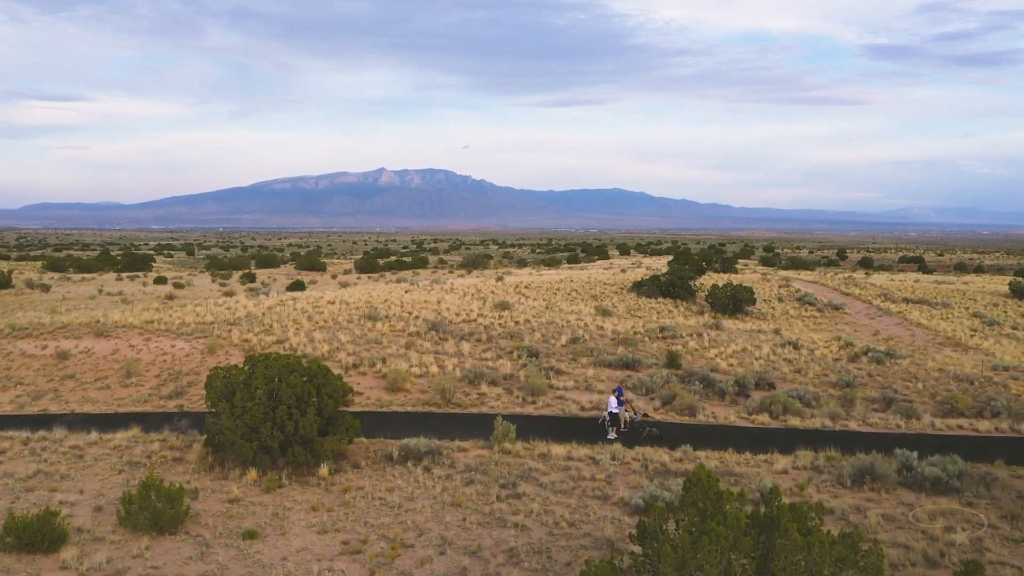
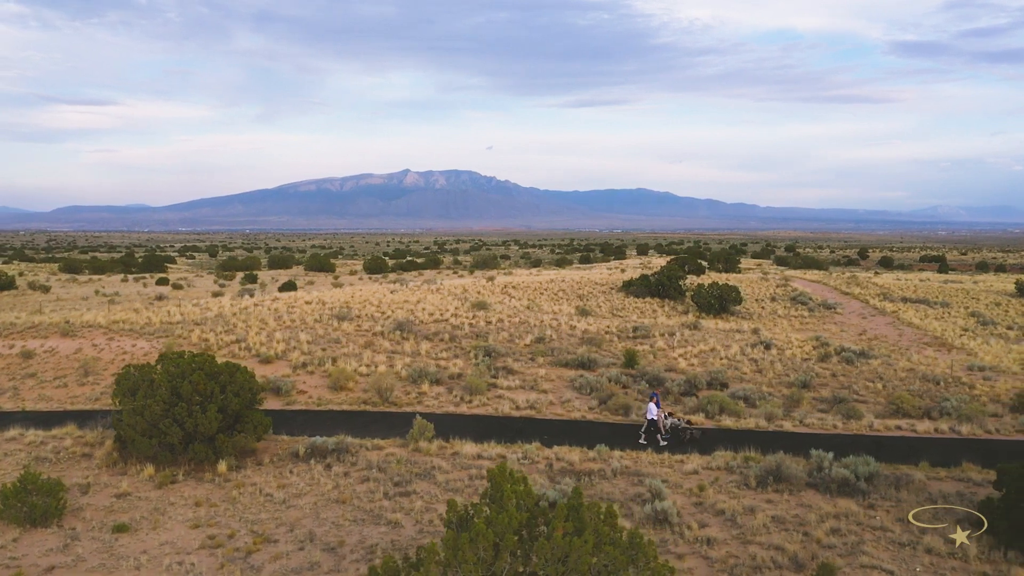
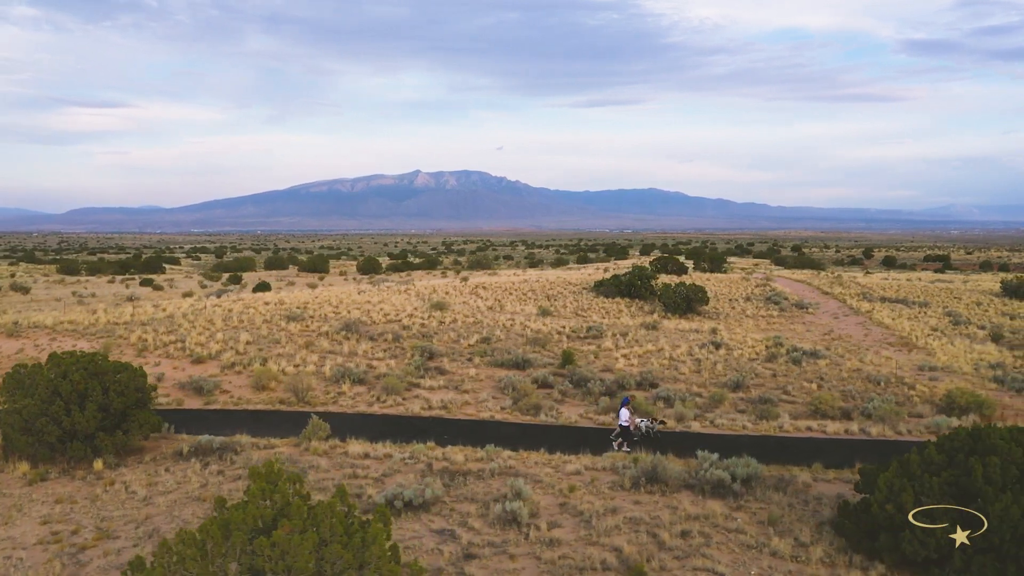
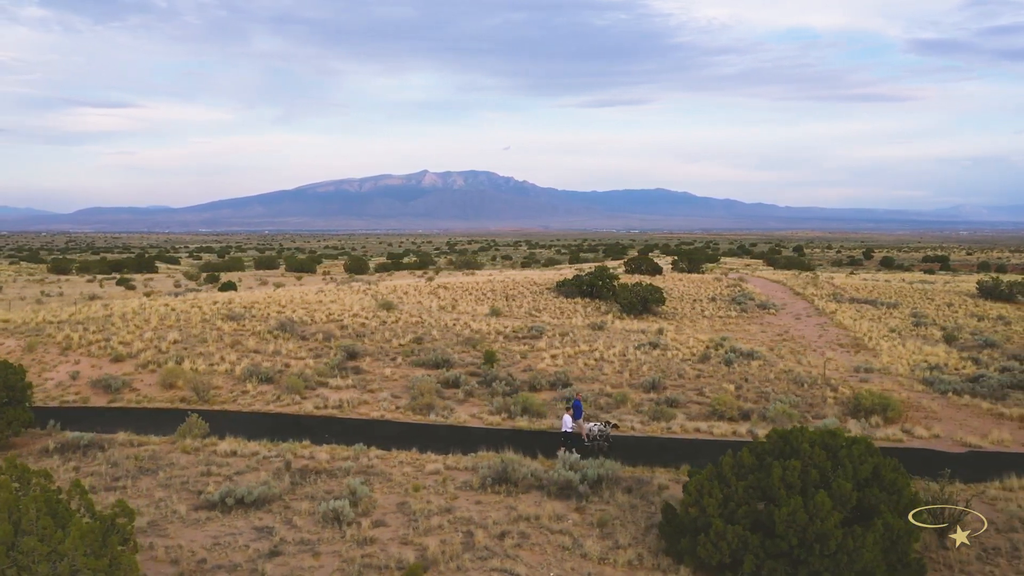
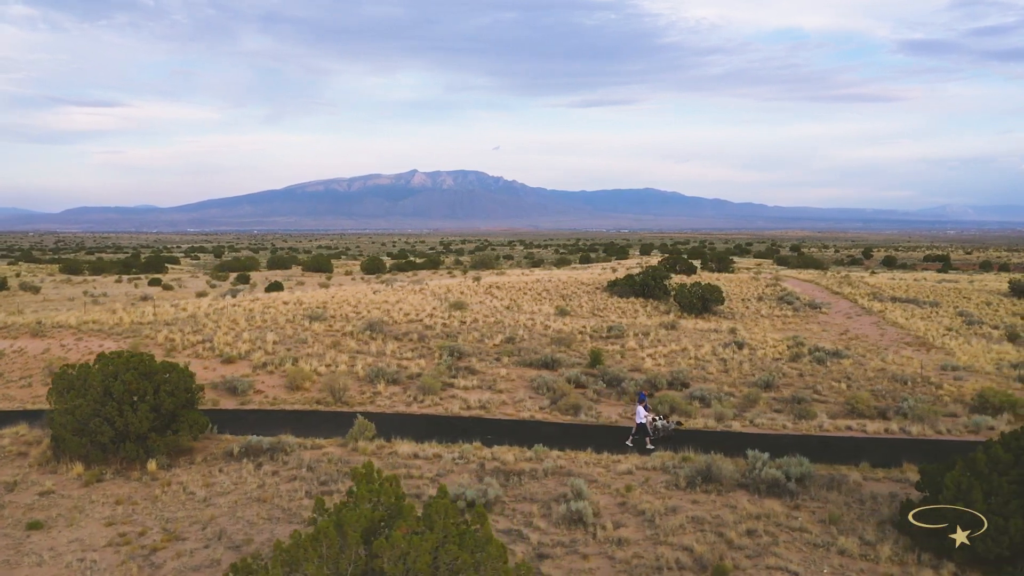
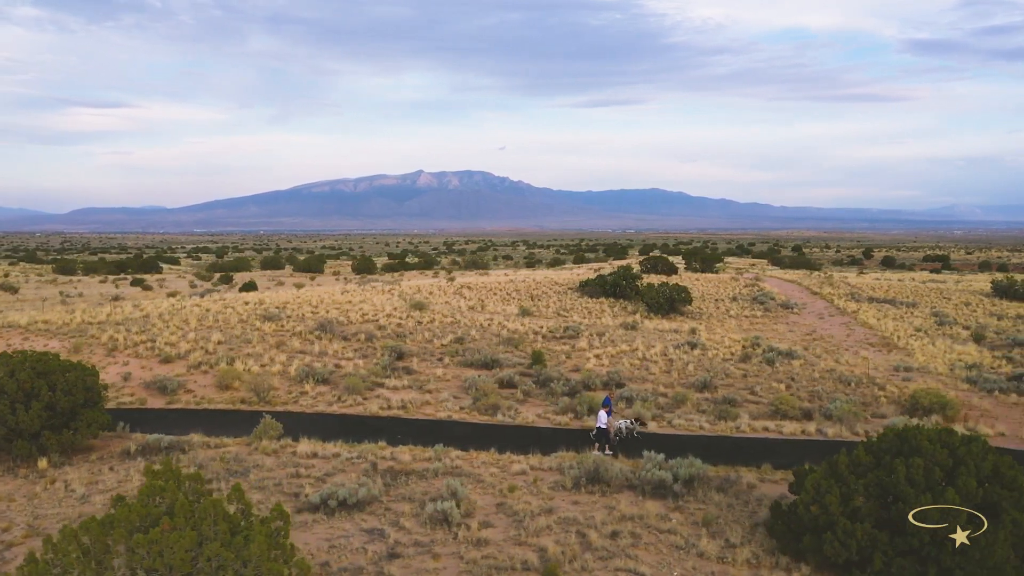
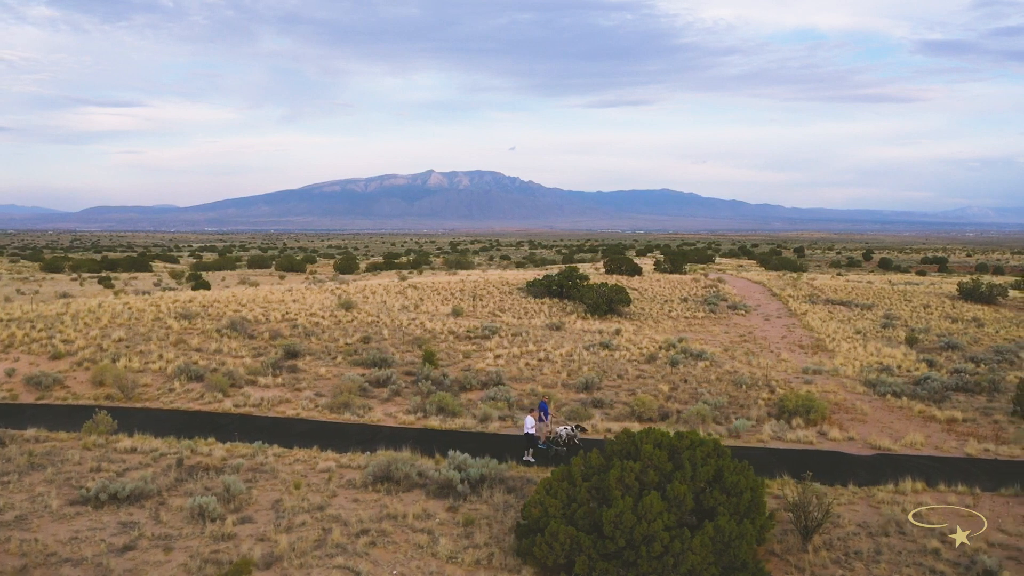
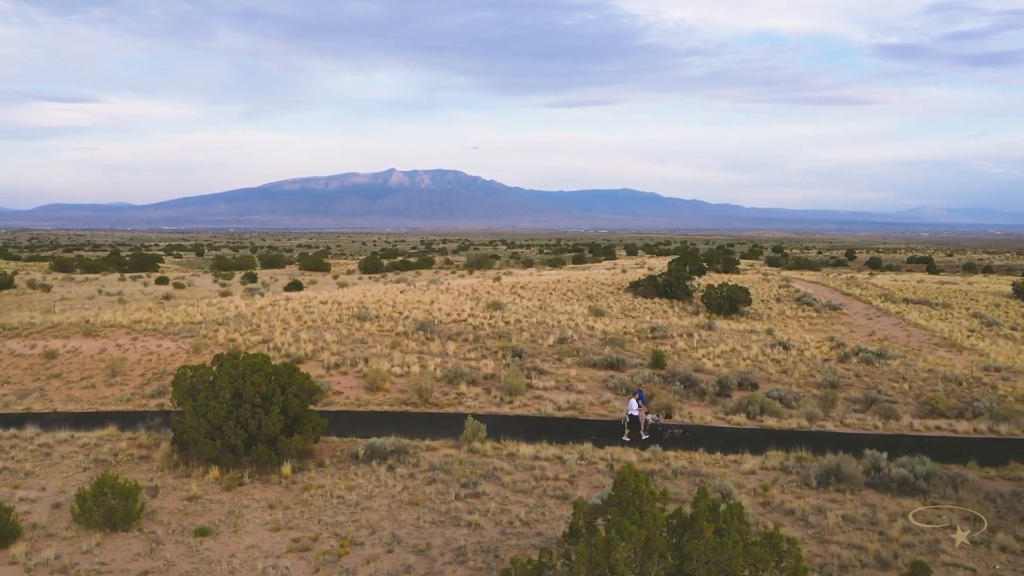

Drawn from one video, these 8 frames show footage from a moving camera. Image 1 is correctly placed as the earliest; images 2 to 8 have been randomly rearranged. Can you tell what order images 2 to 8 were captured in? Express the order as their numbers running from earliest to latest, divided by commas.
8, 2, 5, 3, 6, 4, 7
